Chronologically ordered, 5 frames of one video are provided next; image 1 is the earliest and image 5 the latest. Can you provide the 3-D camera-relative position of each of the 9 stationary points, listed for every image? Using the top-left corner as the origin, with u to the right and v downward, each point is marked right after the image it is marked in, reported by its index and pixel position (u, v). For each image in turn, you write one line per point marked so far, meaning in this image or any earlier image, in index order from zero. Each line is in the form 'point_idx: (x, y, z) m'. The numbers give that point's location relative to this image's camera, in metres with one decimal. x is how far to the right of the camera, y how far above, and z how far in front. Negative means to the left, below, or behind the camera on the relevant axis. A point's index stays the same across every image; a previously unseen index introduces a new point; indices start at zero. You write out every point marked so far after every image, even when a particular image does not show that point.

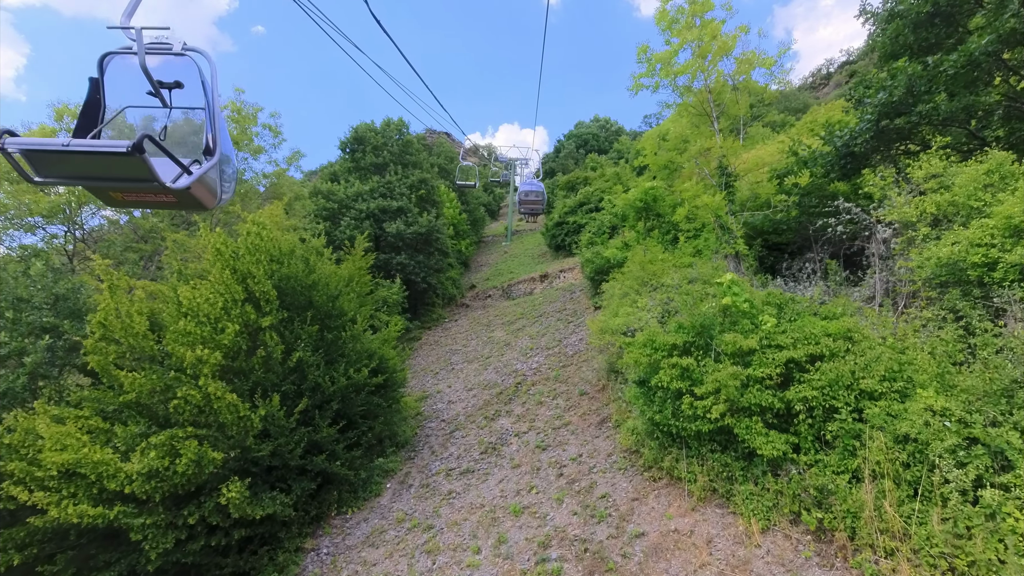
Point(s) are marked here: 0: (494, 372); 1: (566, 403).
0: (-0.3, -1.6, +12.5) m
1: (+0.8, -1.6, +9.2) m
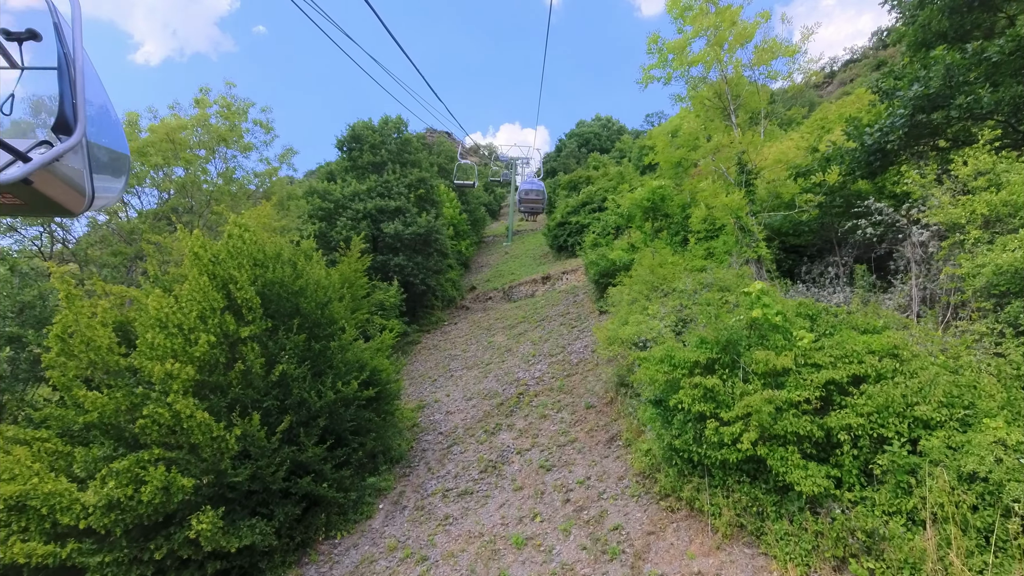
0: (-0.3, -1.7, +11.9) m
1: (+0.8, -1.7, +8.6) m
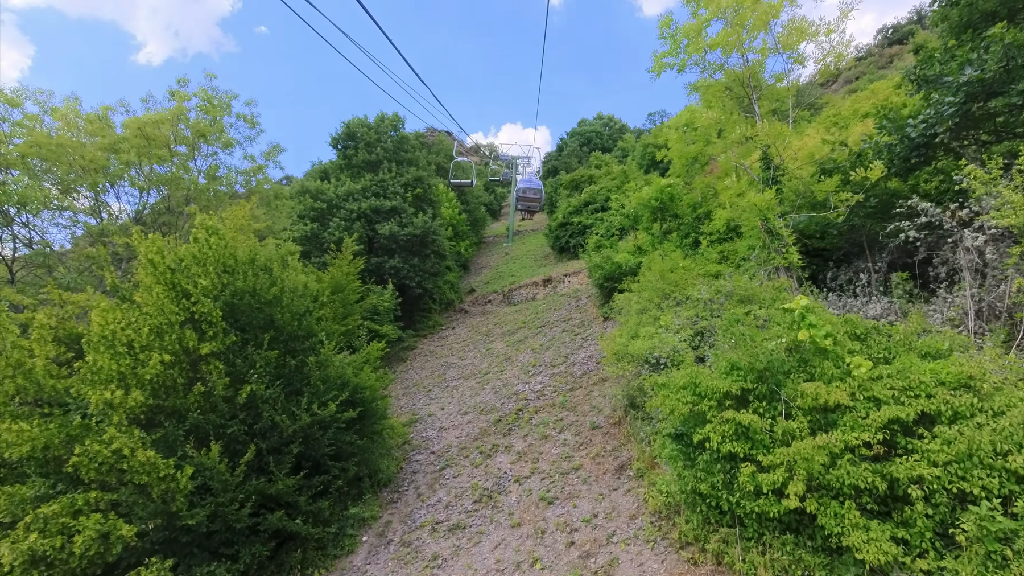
0: (-0.3, -1.8, +11.1) m
1: (+0.8, -1.8, +7.8) m
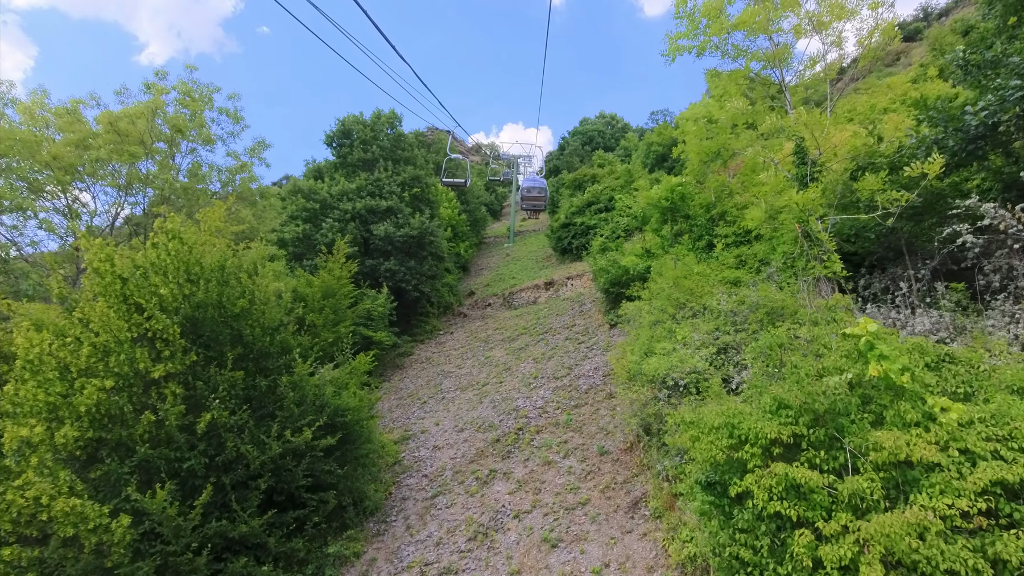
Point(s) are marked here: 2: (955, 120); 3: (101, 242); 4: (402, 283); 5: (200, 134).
0: (-0.3, -1.9, +10.3) m
1: (+0.7, -1.9, +7.0) m
2: (+4.1, +1.6, +6.1) m
3: (-3.4, +0.4, +5.5) m
4: (-2.9, +0.1, +17.5) m
5: (-6.3, +3.1, +13.2) m
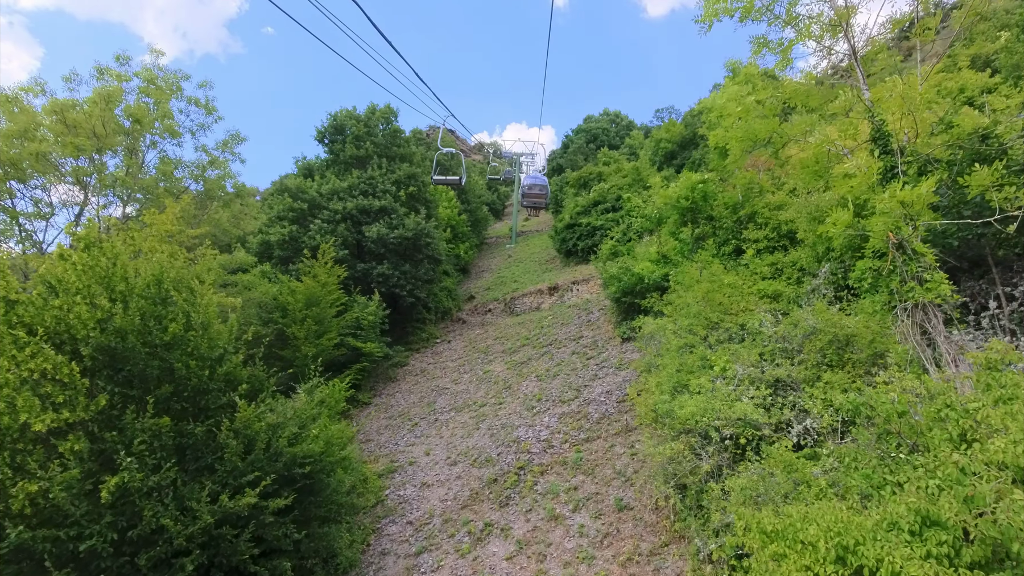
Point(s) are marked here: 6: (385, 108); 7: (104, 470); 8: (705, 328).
0: (-0.3, -2.0, +9.1) m
1: (+0.7, -2.1, +5.7) m
2: (+4.0, +1.4, +4.8) m
3: (-3.5, +0.2, +4.2) m
4: (-2.9, 0.0, +16.2) m
5: (-6.3, +2.9, +12.0) m
6: (-3.8, +5.3, +19.2) m
7: (-2.8, -1.2, +4.5) m
8: (+1.9, -0.4, +6.5) m
